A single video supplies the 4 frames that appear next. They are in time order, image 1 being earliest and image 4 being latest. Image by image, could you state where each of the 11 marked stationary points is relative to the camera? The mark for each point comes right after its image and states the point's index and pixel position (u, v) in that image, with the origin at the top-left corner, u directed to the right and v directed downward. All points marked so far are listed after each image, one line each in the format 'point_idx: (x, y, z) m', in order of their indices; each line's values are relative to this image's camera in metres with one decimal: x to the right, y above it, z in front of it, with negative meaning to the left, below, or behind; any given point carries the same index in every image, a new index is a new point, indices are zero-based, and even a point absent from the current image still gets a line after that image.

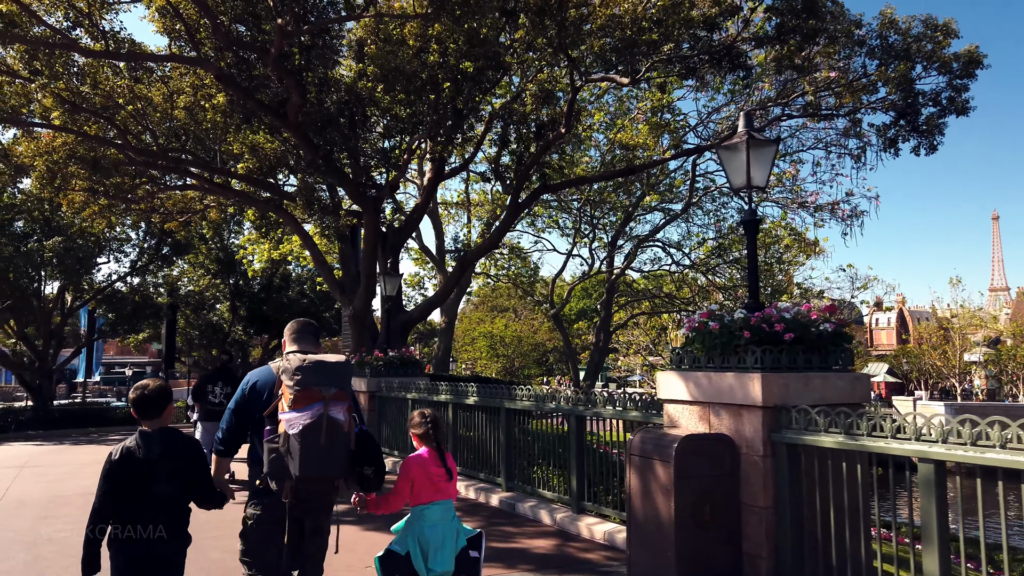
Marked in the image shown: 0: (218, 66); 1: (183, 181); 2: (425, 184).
0: (-4.5, +3.4, +11.7) m
1: (-7.8, +2.6, +18.2) m
2: (-1.9, +2.2, +16.4) m
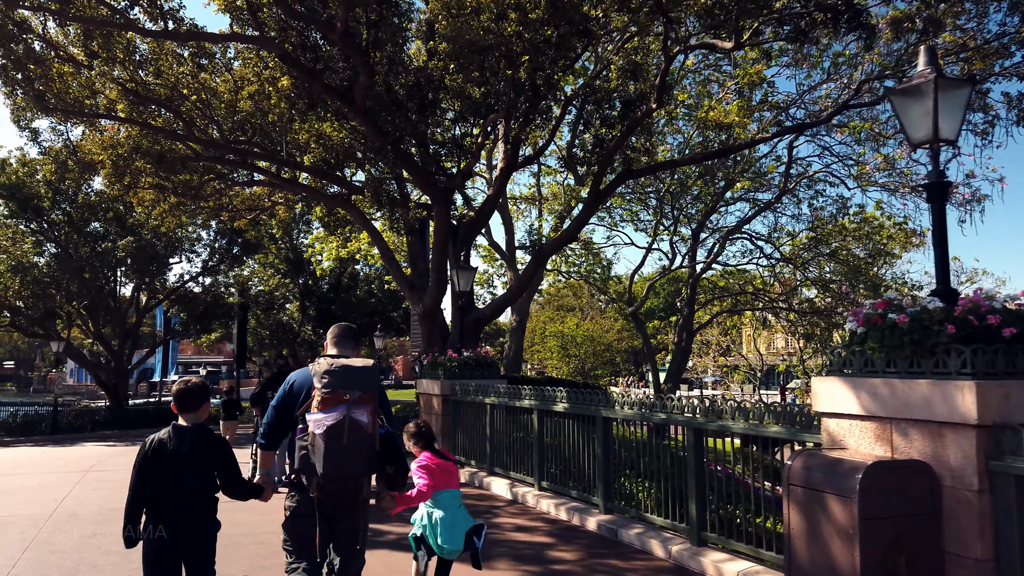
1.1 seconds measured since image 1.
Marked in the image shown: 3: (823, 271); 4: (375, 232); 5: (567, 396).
0: (-3.3, +3.5, +11.0) m
1: (-6.1, +2.6, +17.8) m
2: (-0.3, +2.3, +15.5) m
3: (+7.7, +0.4, +19.1) m
4: (-3.1, +1.2, +17.1) m
5: (+0.6, -1.1, +7.6) m
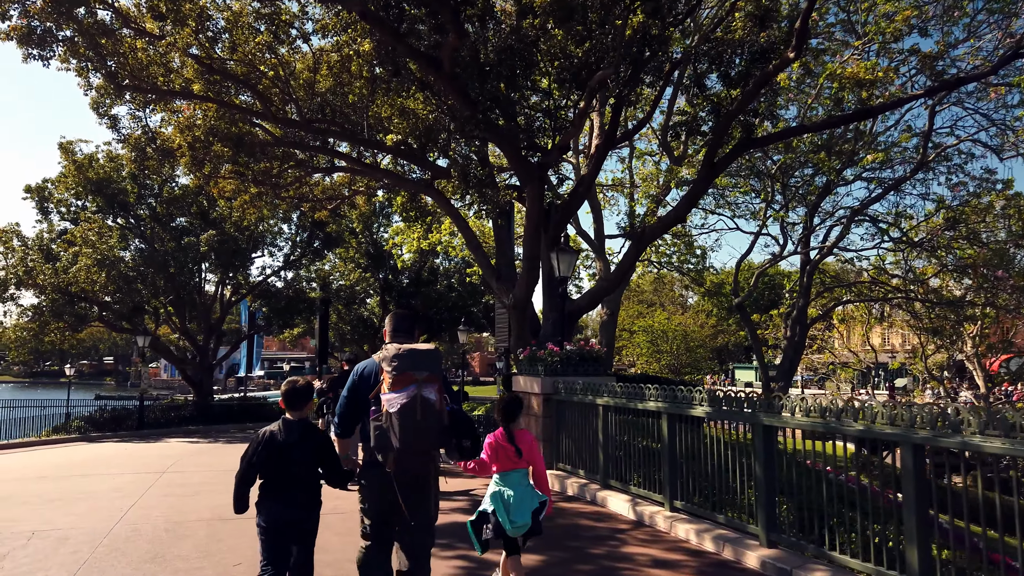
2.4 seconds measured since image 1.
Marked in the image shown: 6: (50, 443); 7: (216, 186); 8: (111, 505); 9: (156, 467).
0: (-1.9, +3.6, +9.9) m
1: (-4.0, +2.8, +17.0) m
2: (+1.5, +2.5, +14.1) m
3: (+9.9, +0.7, +16.9) m
4: (-1.1, +1.4, +16.0) m
5: (+1.6, -0.9, +6.2) m
6: (-11.5, -3.9, +18.9) m
7: (-7.2, +2.5, +18.6) m
8: (-4.2, -2.3, +7.9) m
9: (-5.5, -2.8, +11.7) m
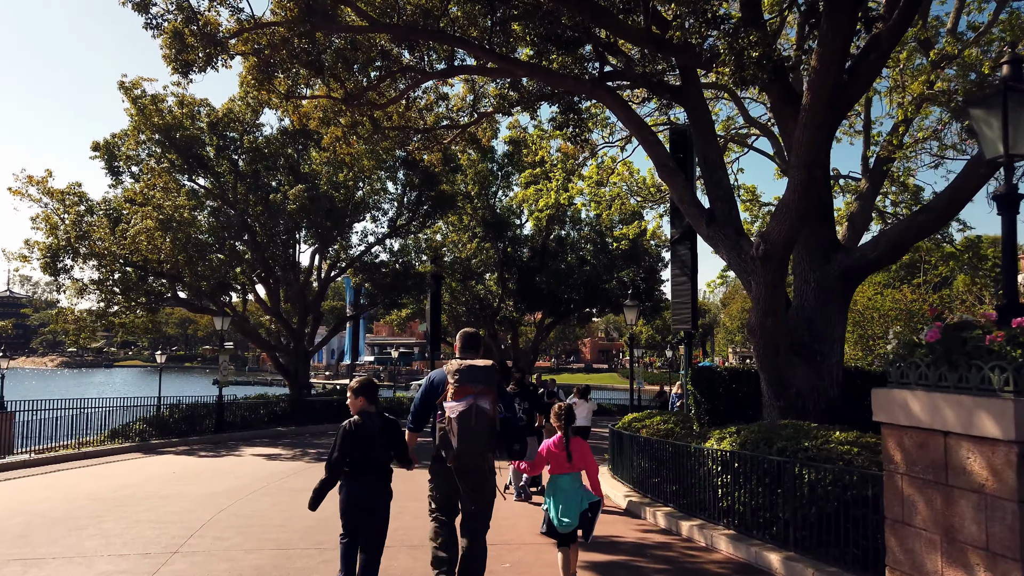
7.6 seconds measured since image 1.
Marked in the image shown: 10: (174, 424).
0: (+0.2, +4.2, +4.5) m
1: (-1.0, +3.5, +11.8) m
2: (+4.1, +3.2, +8.2) m
3: (+12.8, +1.5, +9.9) m
4: (+1.8, +2.1, +10.4) m
5: (+3.2, -0.4, +0.4) m
6: (-8.0, -3.3, +14.8) m
7: (-3.9, +3.2, +13.8) m
8: (-2.3, -1.8, +2.9) m
9: (-3.1, -2.2, +6.9) m
10: (-7.9, -3.2, +18.0) m
